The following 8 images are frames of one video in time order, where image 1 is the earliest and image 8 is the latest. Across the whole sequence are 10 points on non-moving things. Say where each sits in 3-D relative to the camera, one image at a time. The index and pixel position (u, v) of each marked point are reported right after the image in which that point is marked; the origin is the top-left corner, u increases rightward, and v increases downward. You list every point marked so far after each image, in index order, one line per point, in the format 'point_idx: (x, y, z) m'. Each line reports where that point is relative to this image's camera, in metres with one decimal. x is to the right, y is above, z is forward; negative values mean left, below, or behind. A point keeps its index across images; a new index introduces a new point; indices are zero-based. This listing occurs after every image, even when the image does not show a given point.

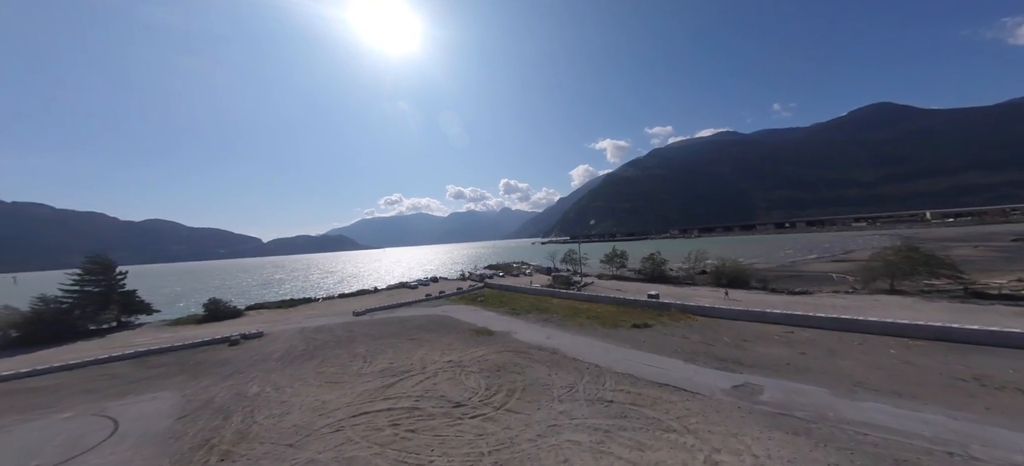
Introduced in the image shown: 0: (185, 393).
0: (-14.5, -7.2, +13.0) m
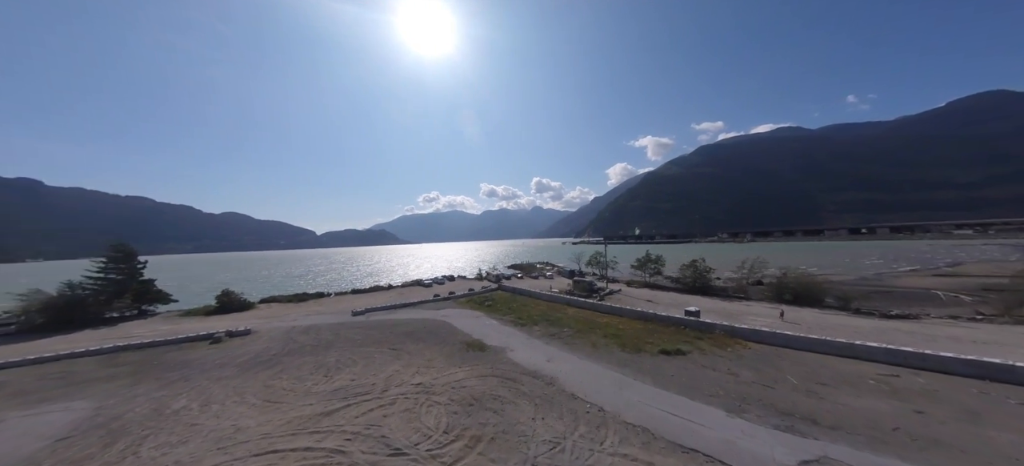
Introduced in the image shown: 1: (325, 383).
0: (-15.7, -6.7, +11.3) m
1: (-8.8, -7.1, +14.1) m
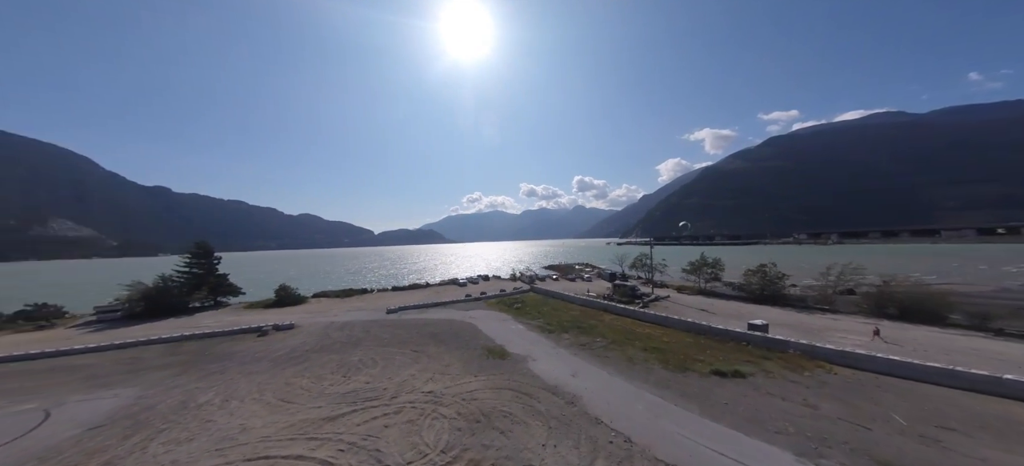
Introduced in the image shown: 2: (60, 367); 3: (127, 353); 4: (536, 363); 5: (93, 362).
0: (-15.4, -6.8, +12.4) m
1: (-8.1, -7.1, +14.1) m
2: (-23.8, -7.6, +15.8) m
3: (-22.9, -7.5, +17.8) m
4: (+1.4, -7.3, +17.2) m
5: (-22.8, -7.6, +16.4) m
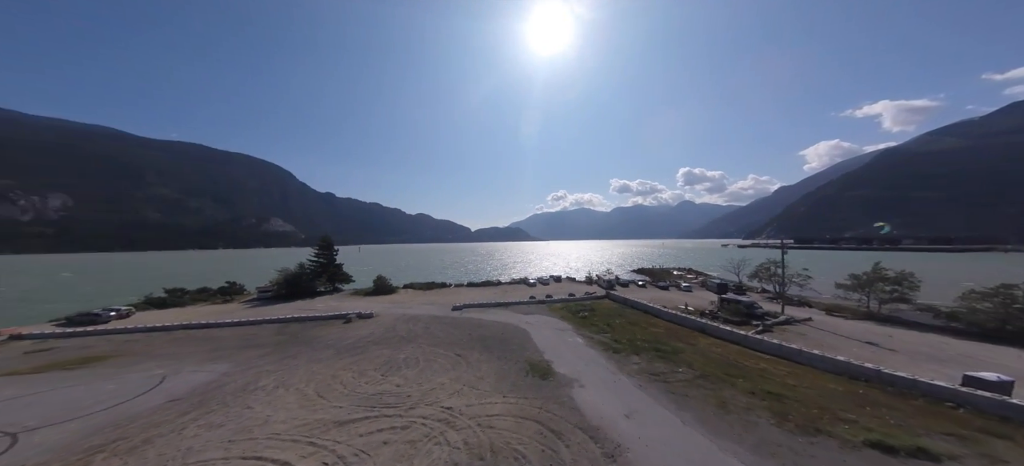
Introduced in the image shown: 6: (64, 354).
0: (-14.1, -6.7, +15.0) m
1: (-6.6, -7.1, +14.3) m
2: (-21.1, -7.4, +20.8) m
3: (-19.5, -7.3, +22.5) m
4: (+3.3, -7.4, +14.3) m
5: (-19.9, -7.4, +21.1) m
6: (-26.6, -7.4, +18.0) m
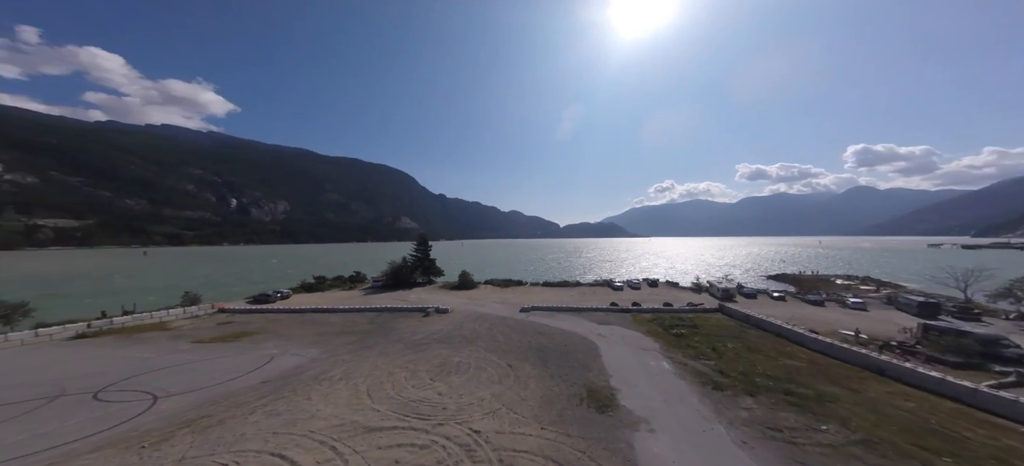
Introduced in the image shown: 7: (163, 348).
0: (-11.3, -6.8, +17.3) m
1: (-4.5, -7.2, +14.3) m
2: (-16.1, -7.5, +25.1) m
3: (-14.1, -7.4, +26.1) m
4: (+4.9, -7.5, +11.0) m
5: (-14.9, -7.4, +24.9) m
6: (-22.2, -7.5, +24.2) m
7: (-22.1, -7.4, +19.3) m
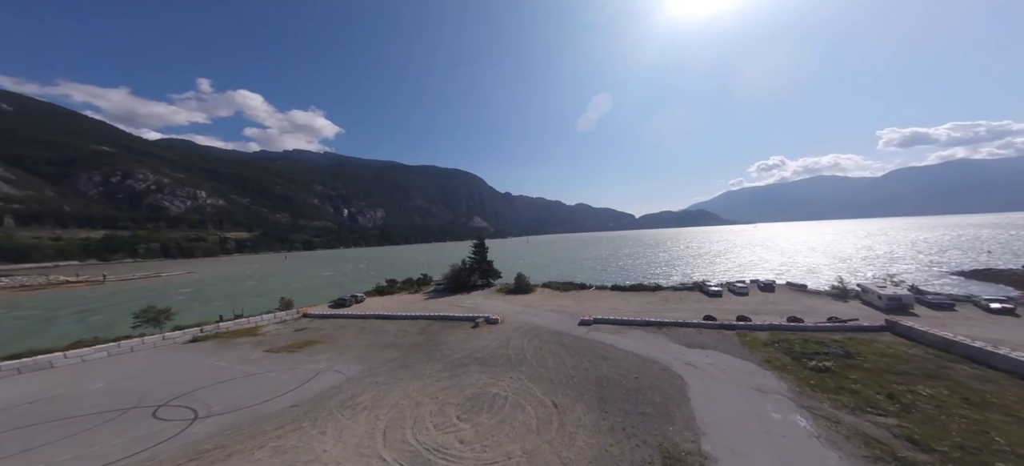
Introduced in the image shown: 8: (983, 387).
0: (-8.8, -7.5, +16.5) m
1: (-2.8, -7.6, +11.9) m
2: (-11.5, -8.2, +25.2) m
3: (-9.3, -8.0, +25.7) m
4: (+5.5, -7.6, +6.5) m
5: (-10.4, -8.1, +24.8) m
6: (-17.6, -8.5, +25.8) m
7: (-18.8, -8.5, +21.0) m
8: (+19.2, -6.7, +13.3) m
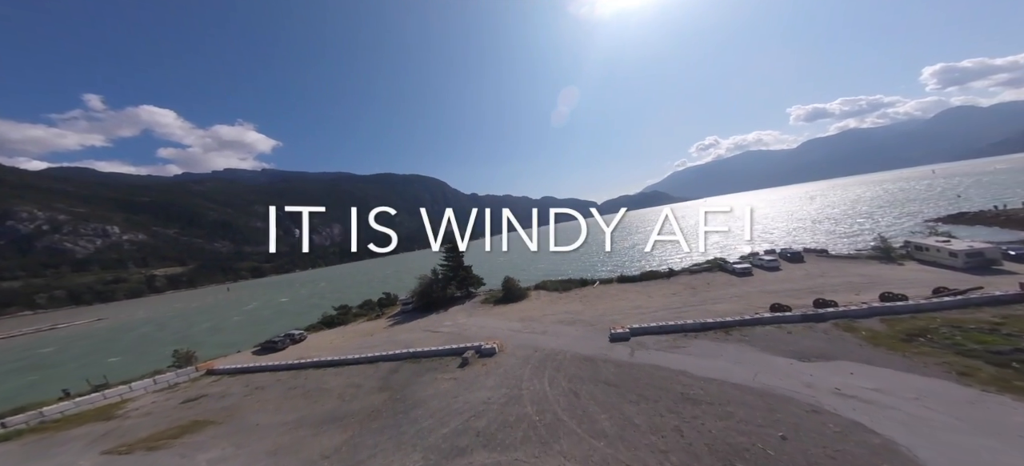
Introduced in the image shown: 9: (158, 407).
0: (-7.5, -7.9, +8.4) m
1: (-1.1, -7.4, +4.5) m
2: (-11.1, -8.9, +16.7) m
3: (-9.1, -8.5, +17.5) m
4: (+7.7, -6.4, +0.1) m
5: (-10.0, -8.7, +16.4) m
6: (-17.2, -10.0, +16.7) m
7: (-17.8, -10.0, +11.8) m
8: (+20.4, -4.0, +8.4) m
9: (-20.3, -10.4, +17.7) m
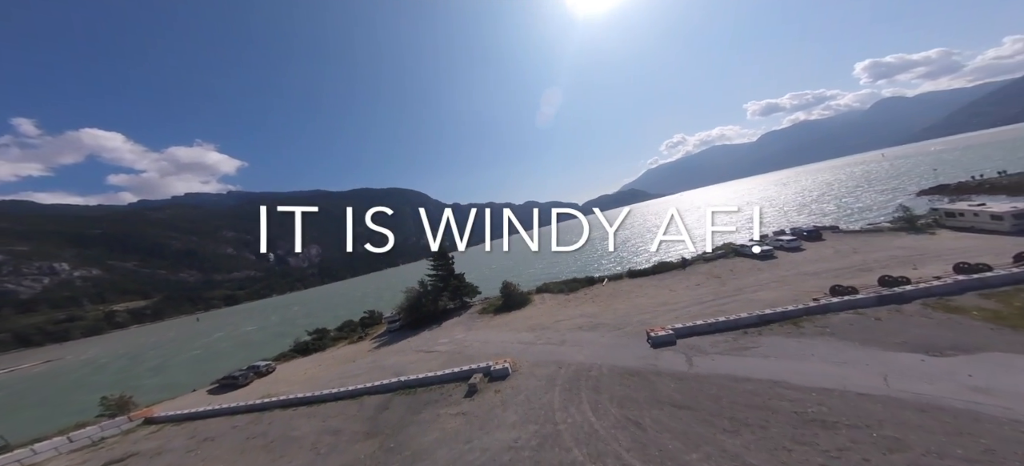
0: (-6.0, -7.7, +4.5) m
1: (+0.6, -6.7, +1.1) m
2: (-10.0, -9.2, +12.6) m
3: (-8.0, -8.7, +13.5) m
4: (+9.5, -5.0, -2.8) m
5: (-8.9, -8.9, +12.4) m
6: (-16.0, -10.7, +12.2) m
7: (-16.3, -10.6, +7.3) m
8: (+21.5, -1.9, +6.4) m
9: (-19.1, -11.3, +13.1) m
